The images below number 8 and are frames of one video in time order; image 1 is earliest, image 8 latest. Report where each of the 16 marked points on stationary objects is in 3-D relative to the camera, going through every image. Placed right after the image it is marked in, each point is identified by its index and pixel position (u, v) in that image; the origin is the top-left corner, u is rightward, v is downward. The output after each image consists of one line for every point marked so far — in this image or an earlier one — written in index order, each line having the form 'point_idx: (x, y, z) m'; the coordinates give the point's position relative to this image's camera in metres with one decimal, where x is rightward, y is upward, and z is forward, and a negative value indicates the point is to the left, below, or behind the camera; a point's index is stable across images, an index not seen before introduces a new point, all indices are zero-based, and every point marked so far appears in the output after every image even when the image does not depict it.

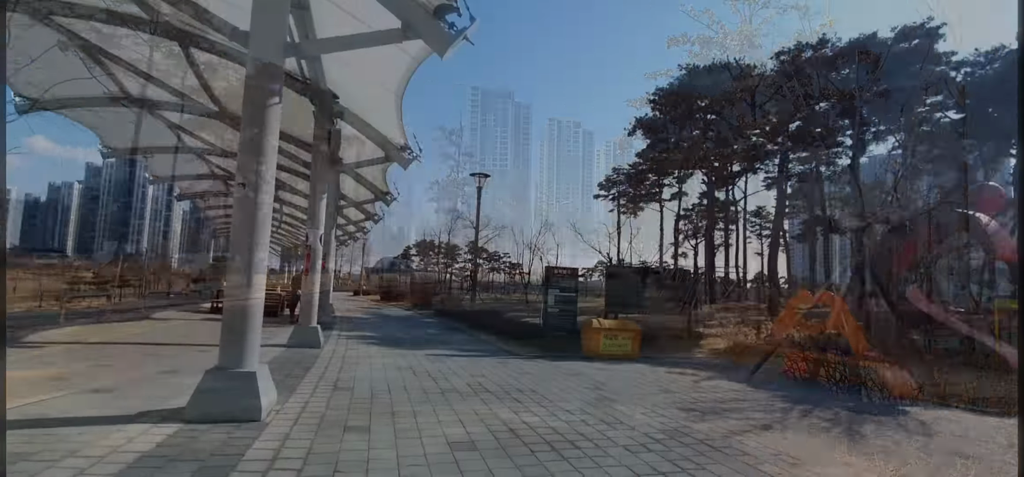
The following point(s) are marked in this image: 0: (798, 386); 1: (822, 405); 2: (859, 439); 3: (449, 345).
0: (+5.0, -2.6, +8.5) m
1: (+4.3, -2.3, +6.7) m
2: (+3.7, -2.1, +5.1) m
3: (-1.5, -2.6, +11.8) m
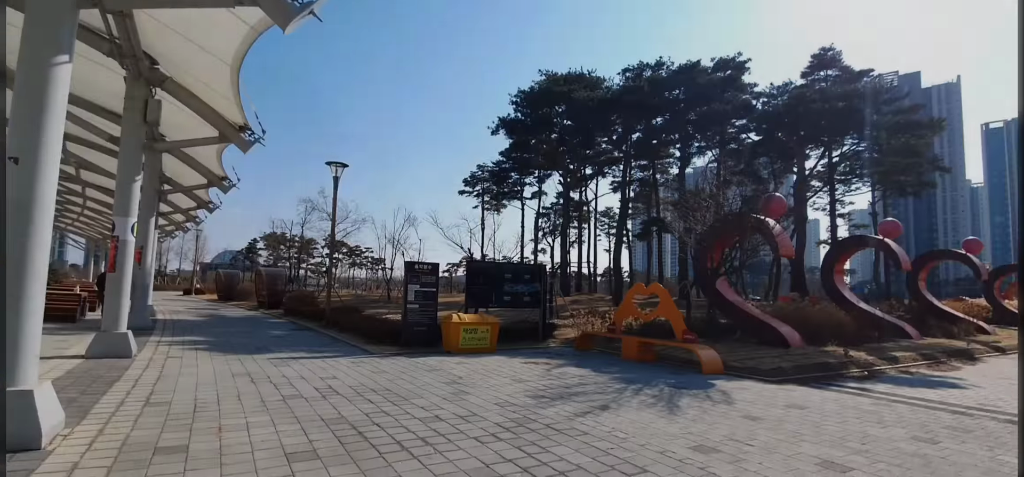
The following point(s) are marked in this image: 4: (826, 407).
0: (+2.4, -2.6, +9.5) m
1: (+2.2, -2.3, +7.6) m
2: (+2.0, -2.1, +5.9) m
3: (-4.8, -2.5, +10.9) m
4: (+4.1, -2.2, +6.3) m
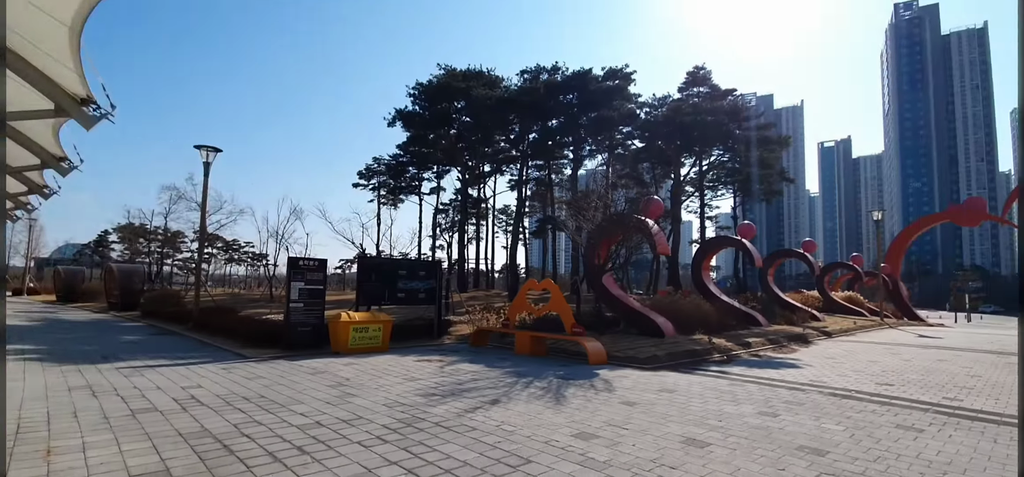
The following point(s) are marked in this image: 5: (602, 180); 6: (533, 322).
0: (+0.3, -2.5, +9.8) m
1: (+0.5, -2.3, +7.9) m
2: (+0.7, -2.1, +6.2) m
3: (-7.1, -2.3, +9.7) m
4: (+2.6, -2.2, +7.0) m
5: (+3.8, +2.4, +20.0) m
6: (+0.6, -2.3, +13.1) m
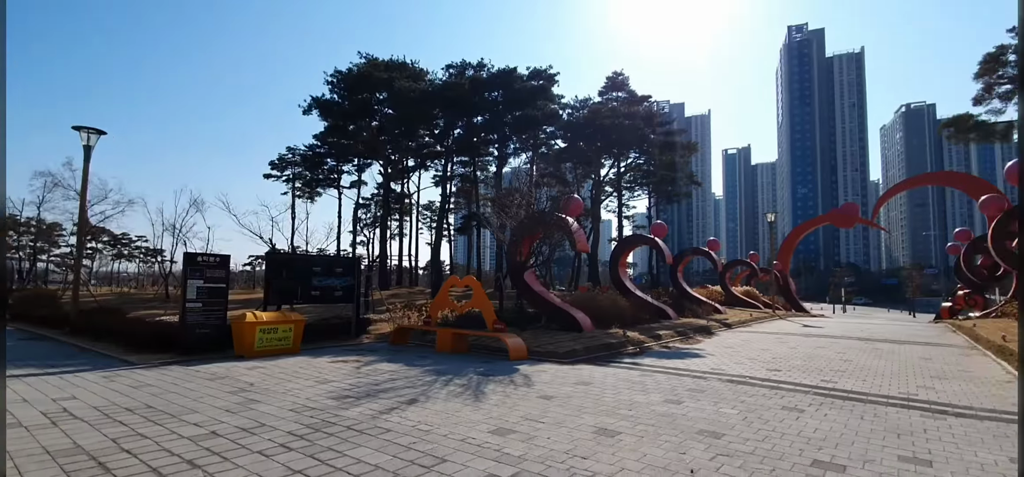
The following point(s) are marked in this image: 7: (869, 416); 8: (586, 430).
0: (-1.3, -2.4, +9.7) m
1: (-0.8, -2.2, +7.9) m
2: (-0.4, -2.0, +6.2) m
3: (-8.6, -2.2, +8.4) m
4: (+1.4, -2.2, +7.3) m
5: (+0.6, +2.6, +20.3) m
6: (-1.5, -2.2, +13.0) m
7: (+4.1, -2.0, +5.5) m
8: (+0.7, -1.9, +4.8) m
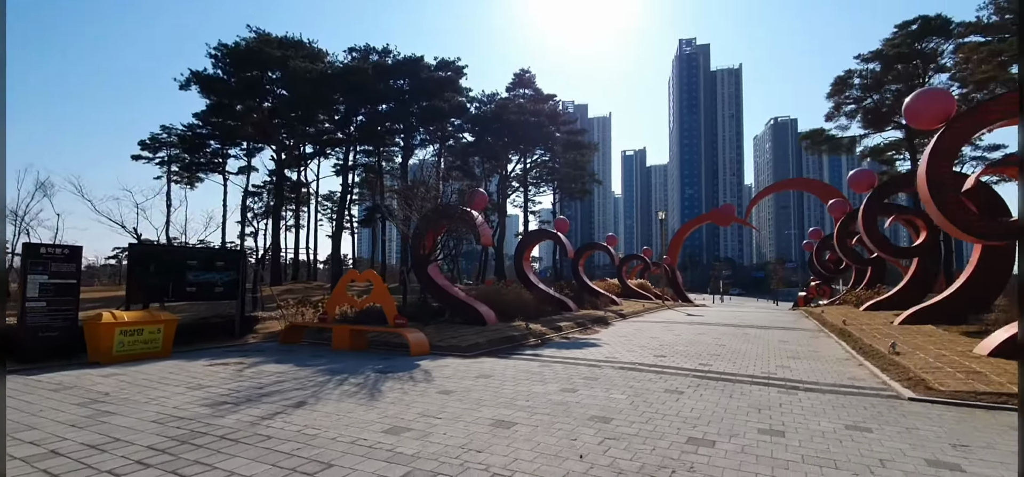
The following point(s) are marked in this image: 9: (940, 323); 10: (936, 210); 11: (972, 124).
0: (-3.2, -2.3, +9.2) m
1: (-2.4, -2.1, +7.5) m
2: (-1.6, -1.9, +5.9) m
3: (-10.1, -2.0, +6.6) m
4: (-0.1, -2.1, +7.4) m
5: (-3.3, +2.8, +20.0) m
6: (-4.1, -2.0, +12.4) m
7: (+2.8, -2.0, +6.1) m
8: (-0.3, -1.8, +4.8) m
9: (+11.7, -2.3, +13.1) m
10: (+7.6, +0.5, +8.6) m
11: (+8.0, +2.0, +8.4) m
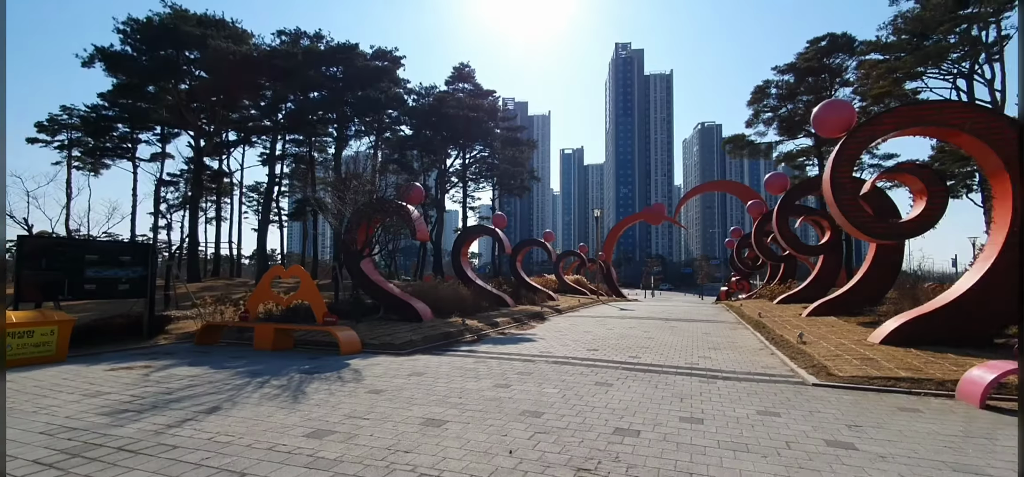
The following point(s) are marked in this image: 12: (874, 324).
0: (-4.4, -2.2, +8.7) m
1: (-3.4, -2.0, +7.1) m
2: (-2.5, -1.9, +5.6) m
3: (-11.0, -1.8, +5.2) m
4: (-1.1, -2.0, +7.3) m
5: (-5.8, +3.0, +19.3) m
6: (-5.7, -1.8, +11.8) m
7: (+2.0, -1.9, +6.4) m
8: (-1.0, -1.8, +4.6) m
9: (+9.9, -2.3, +14.5) m
10: (+6.4, +0.5, +9.4) m
11: (+6.9, +2.0, +9.3) m
12: (+9.2, -2.2, +12.2) m
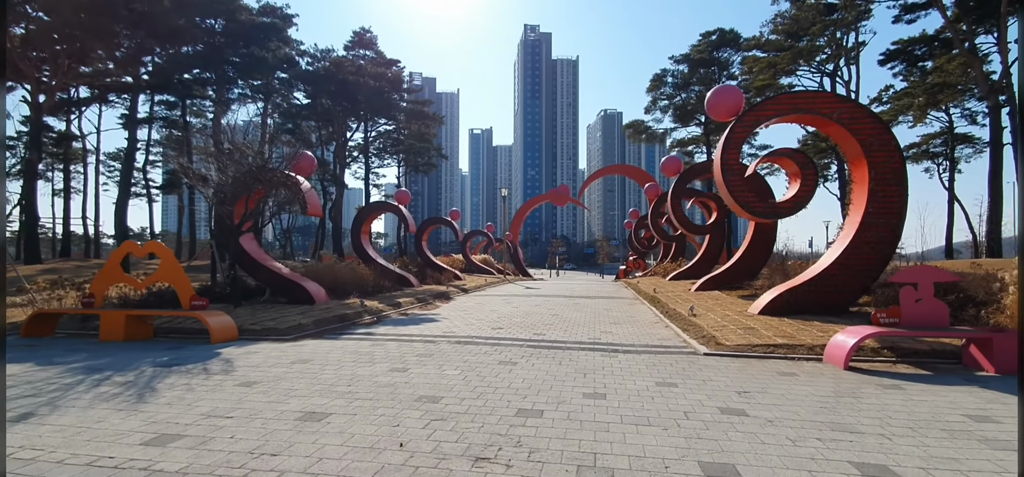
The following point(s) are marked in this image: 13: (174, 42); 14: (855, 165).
0: (-6.1, -1.7, +7.3) m
1: (-4.8, -1.6, +6.0) m
2: (-3.5, -1.5, +4.7) m
3: (-11.8, -1.5, +2.7) m
4: (-2.5, -1.6, +6.6) m
5: (-9.3, +3.9, +17.3) m
6: (-7.8, -1.2, +10.1) m
7: (+0.7, -1.6, +6.3) m
8: (-1.9, -1.5, +4.0) m
9: (+6.9, -1.6, +15.7) m
10: (+4.5, +1.0, +10.0) m
11: (+5.0, +2.4, +9.9) m
12: (+6.7, -1.6, +13.4) m
13: (-12.6, +7.4, +17.6) m
14: (+6.9, +1.5, +9.8) m
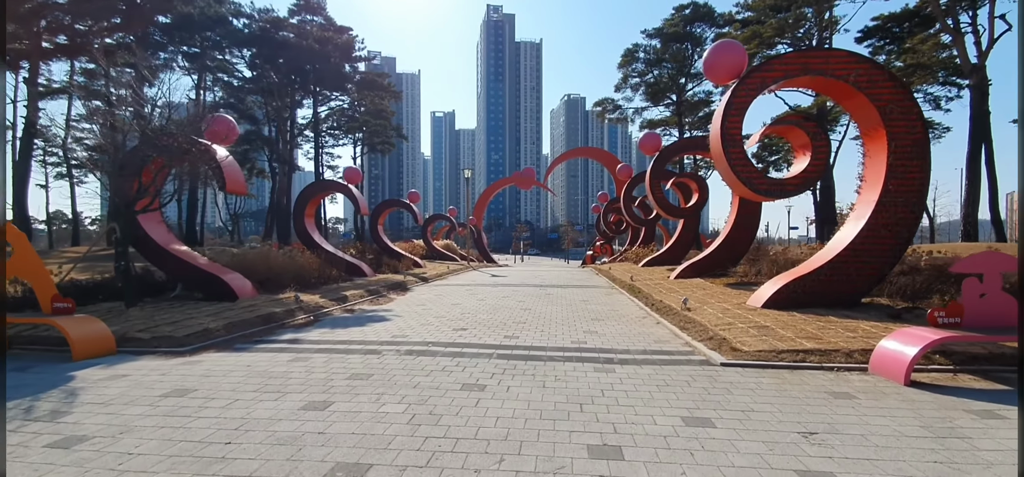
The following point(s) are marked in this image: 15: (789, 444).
0: (-6.4, -1.5, +5.3) m
1: (-5.0, -1.4, +4.0) m
2: (-3.7, -1.4, +2.8) m
3: (-11.8, -1.4, +0.2) m
4: (-2.8, -1.4, +4.7) m
5: (-10.5, +4.4, +14.8) m
6: (-8.4, -0.9, +7.9) m
7: (+0.4, -1.4, +4.7) m
8: (-2.0, -1.4, +2.2) m
9: (+5.9, -1.1, +14.6) m
10: (+3.9, +1.3, +8.6) m
11: (+4.4, +2.8, +8.5) m
12: (+5.8, -1.2, +12.2) m
13: (-13.7, +7.9, +14.7) m
14: (+6.3, +1.8, +8.5) m
15: (+1.9, -1.4, +3.3) m
